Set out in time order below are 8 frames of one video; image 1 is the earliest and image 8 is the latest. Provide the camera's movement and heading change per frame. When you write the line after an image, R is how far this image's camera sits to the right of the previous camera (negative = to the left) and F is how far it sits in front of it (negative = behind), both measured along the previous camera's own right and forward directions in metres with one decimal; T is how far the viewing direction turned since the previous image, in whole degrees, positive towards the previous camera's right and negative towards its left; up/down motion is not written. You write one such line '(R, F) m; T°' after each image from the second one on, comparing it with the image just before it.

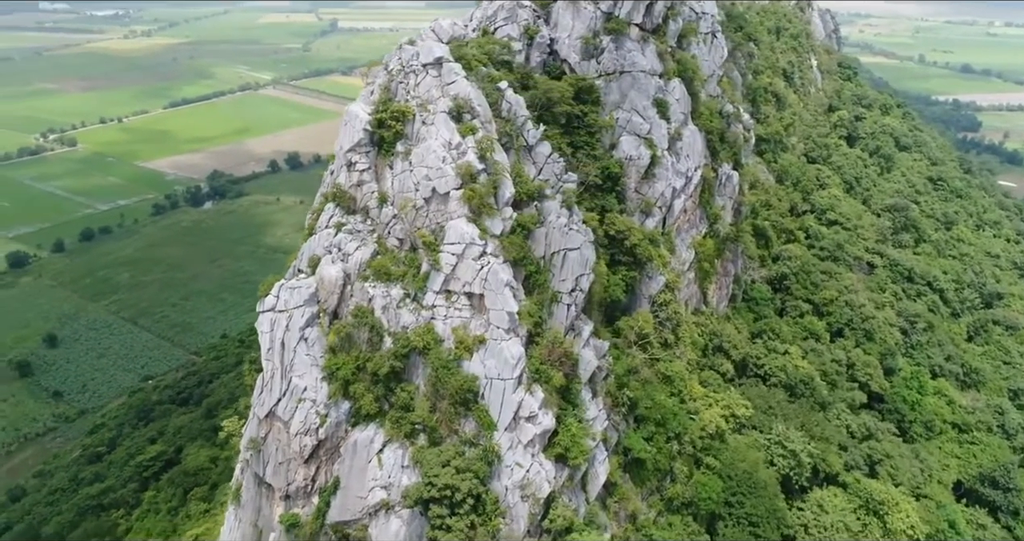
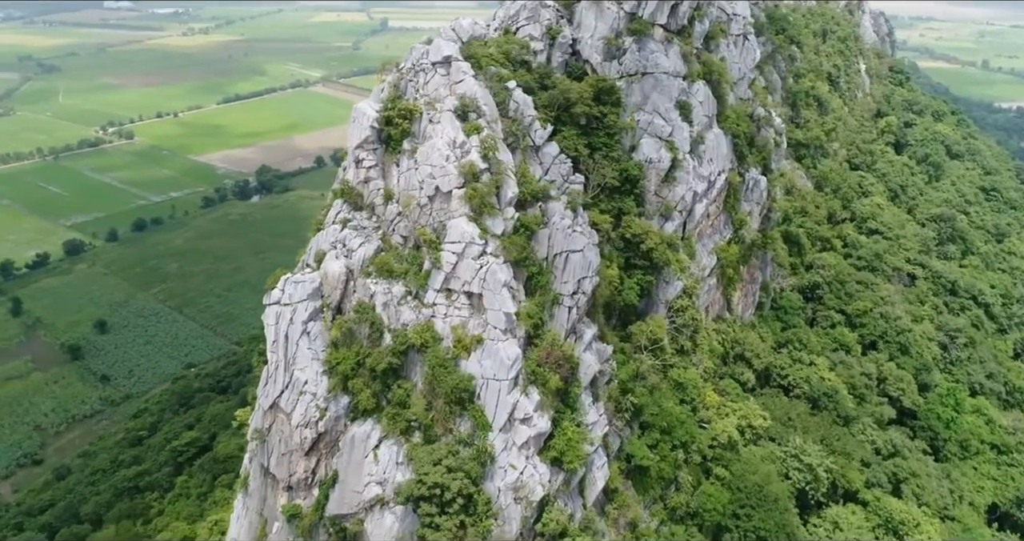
(+1.3, +0.1) m; -3°
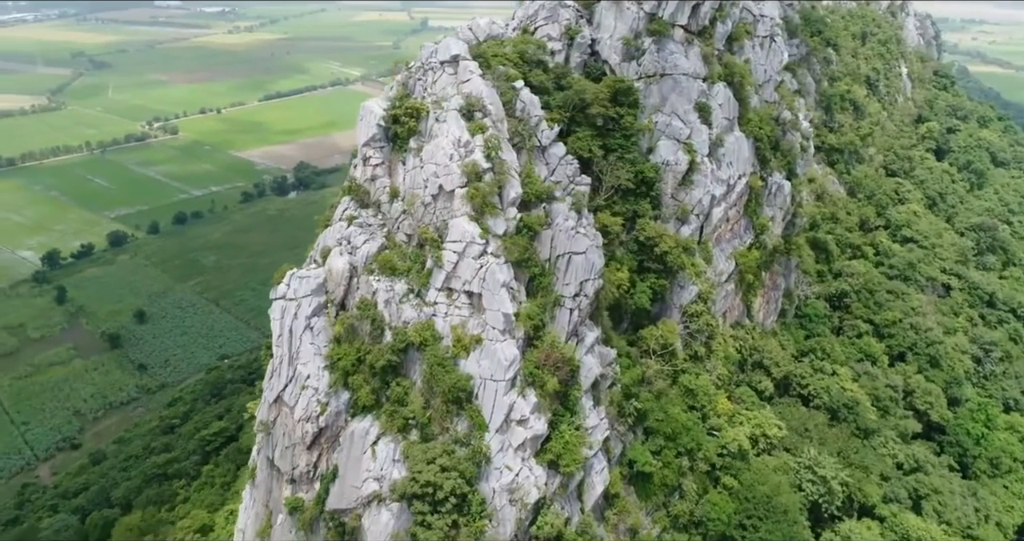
(+1.0, +0.1) m; -3°
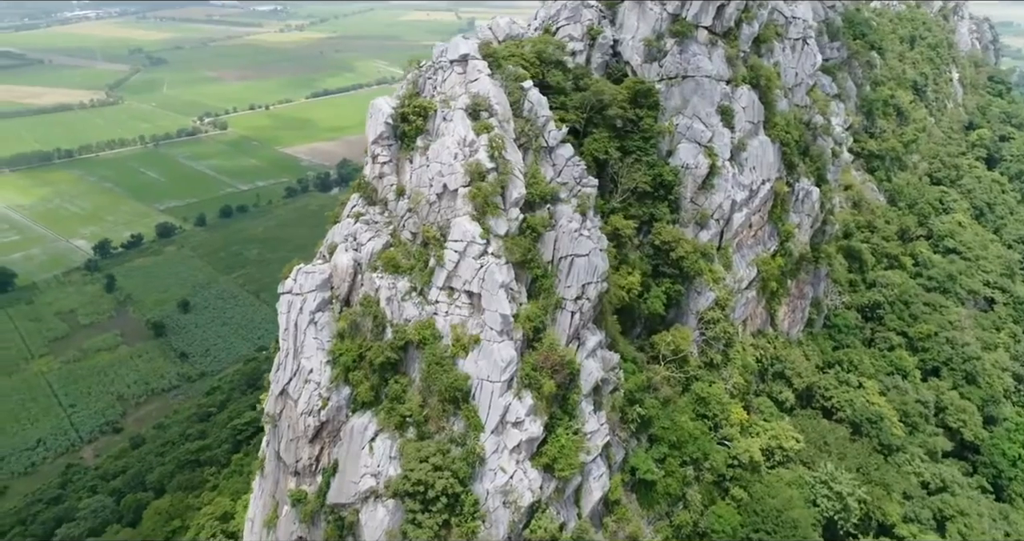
(+1.2, +0.1) m; -3°
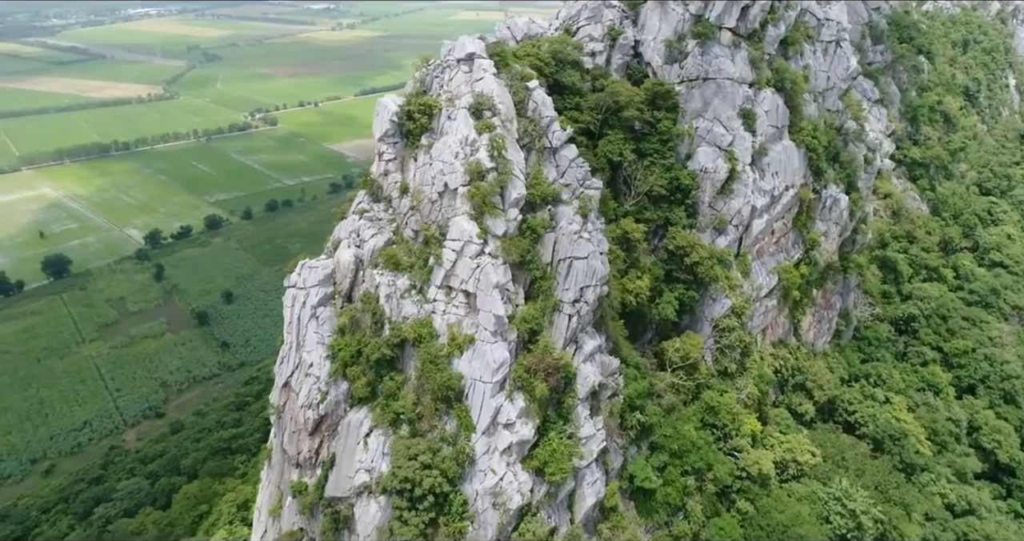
(+1.3, +0.2) m; -3°
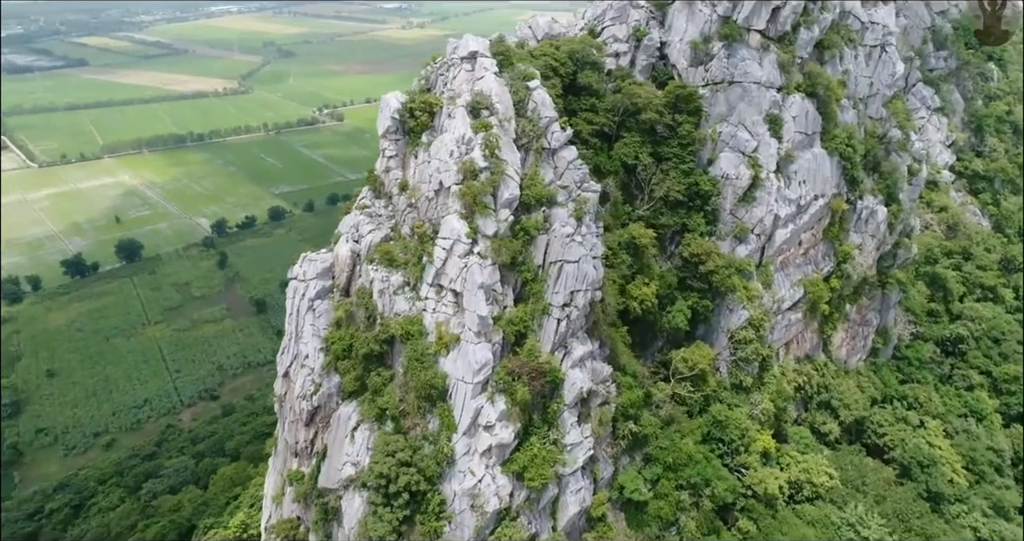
(+2.1, +0.3) m; -5°
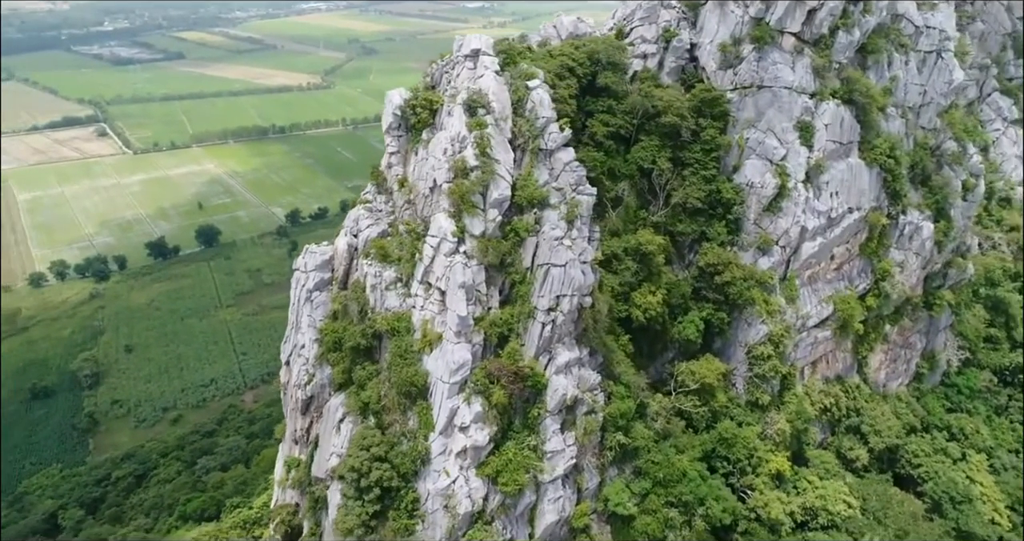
(+2.4, +0.4) m; -6°
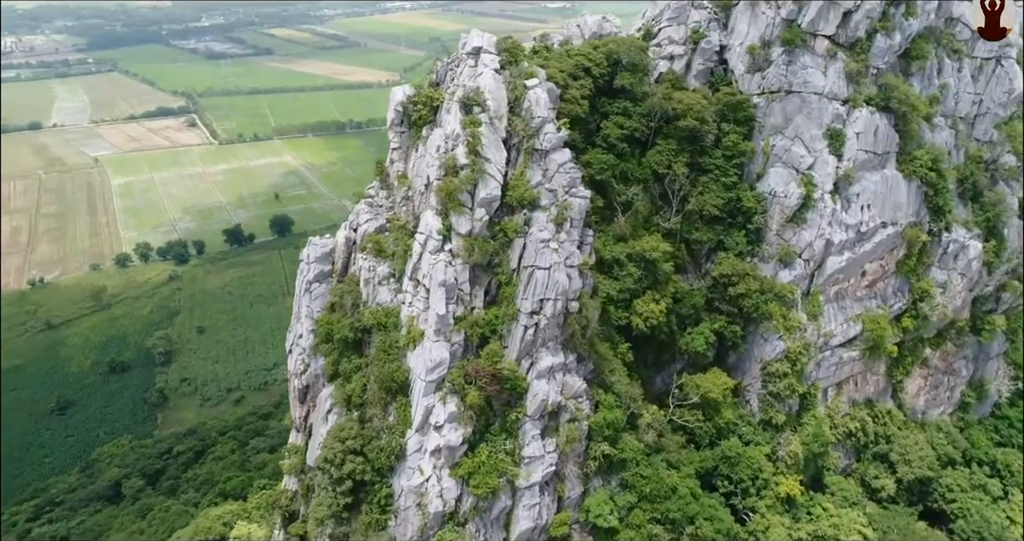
(+2.4, +0.4) m; -6°
